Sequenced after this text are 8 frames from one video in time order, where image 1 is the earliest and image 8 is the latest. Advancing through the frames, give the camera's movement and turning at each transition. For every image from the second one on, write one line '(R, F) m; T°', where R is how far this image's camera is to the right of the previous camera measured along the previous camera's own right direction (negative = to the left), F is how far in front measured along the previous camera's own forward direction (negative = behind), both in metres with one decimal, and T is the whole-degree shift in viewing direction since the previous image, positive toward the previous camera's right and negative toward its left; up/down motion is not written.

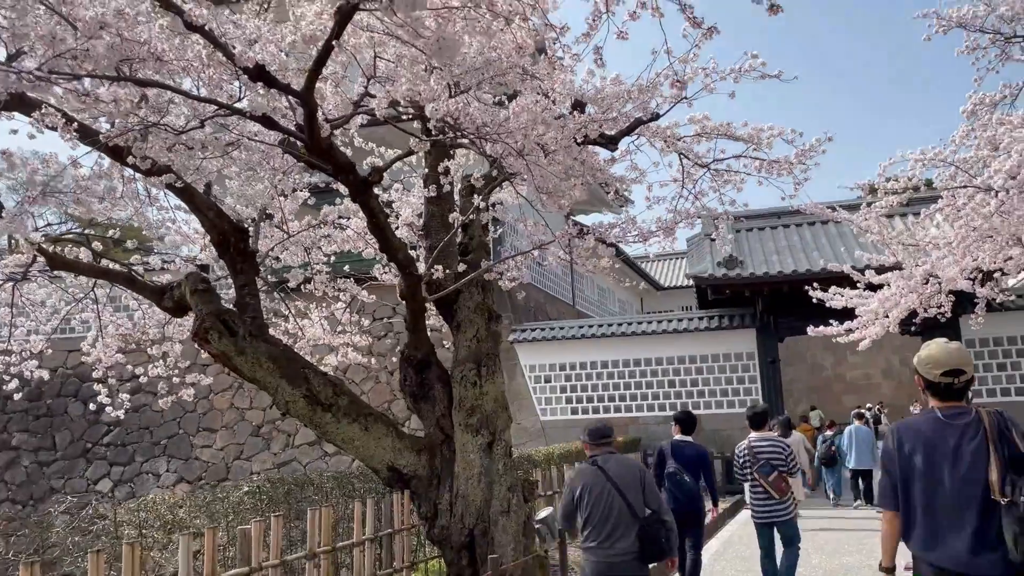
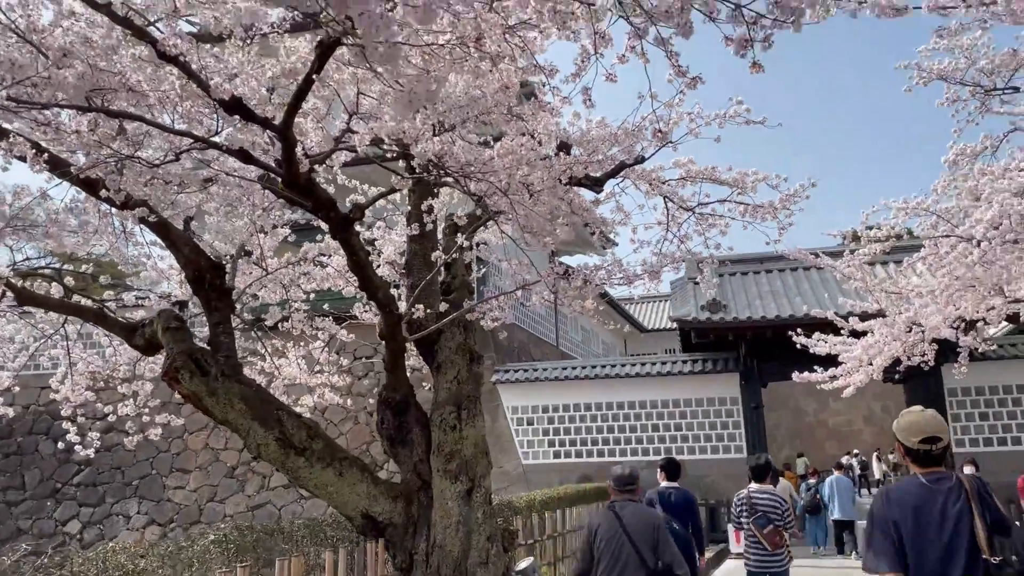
(0.0, +0.1) m; +1°
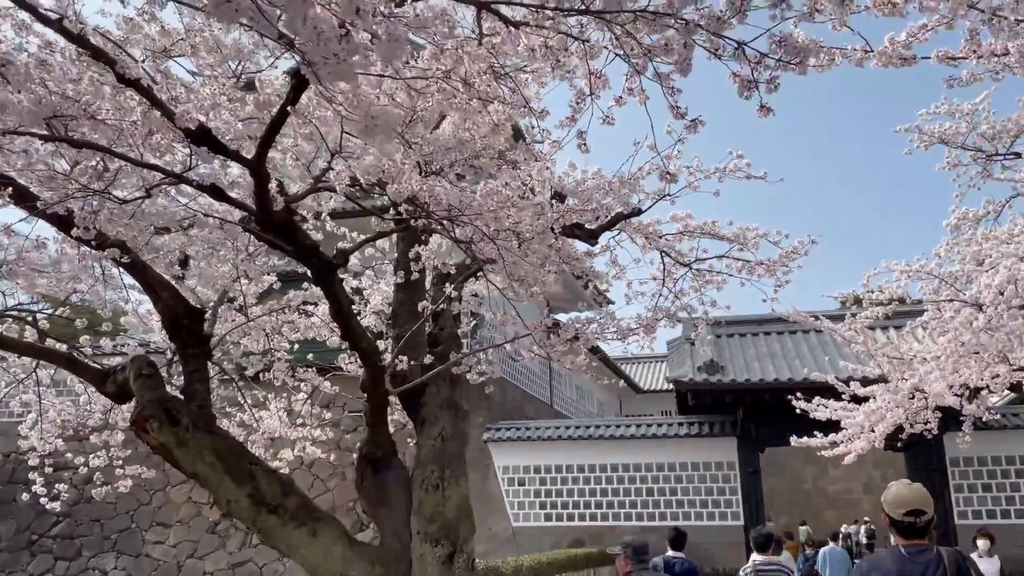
(0.0, +0.2) m; 0°
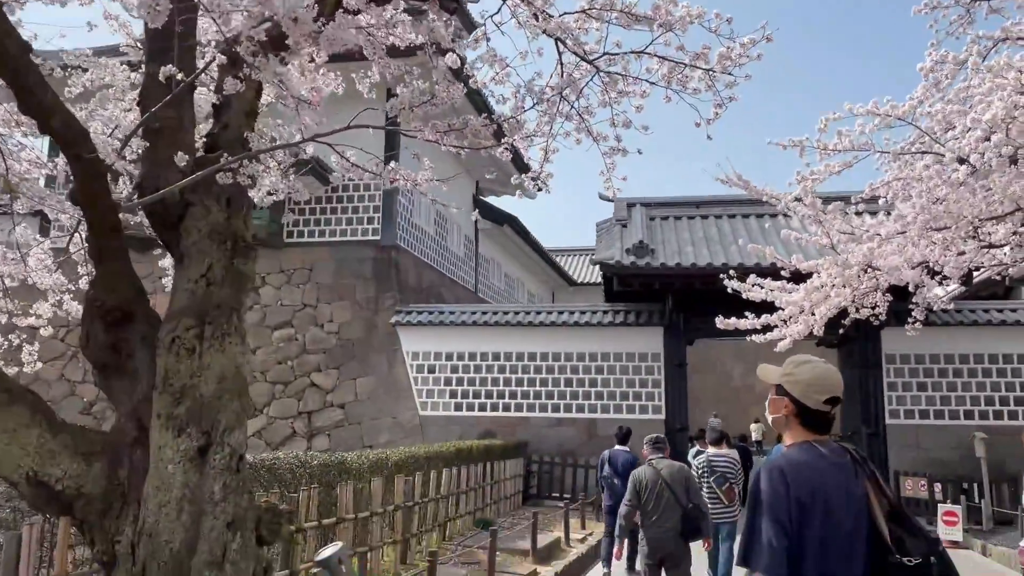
(+0.6, +1.6) m; +4°
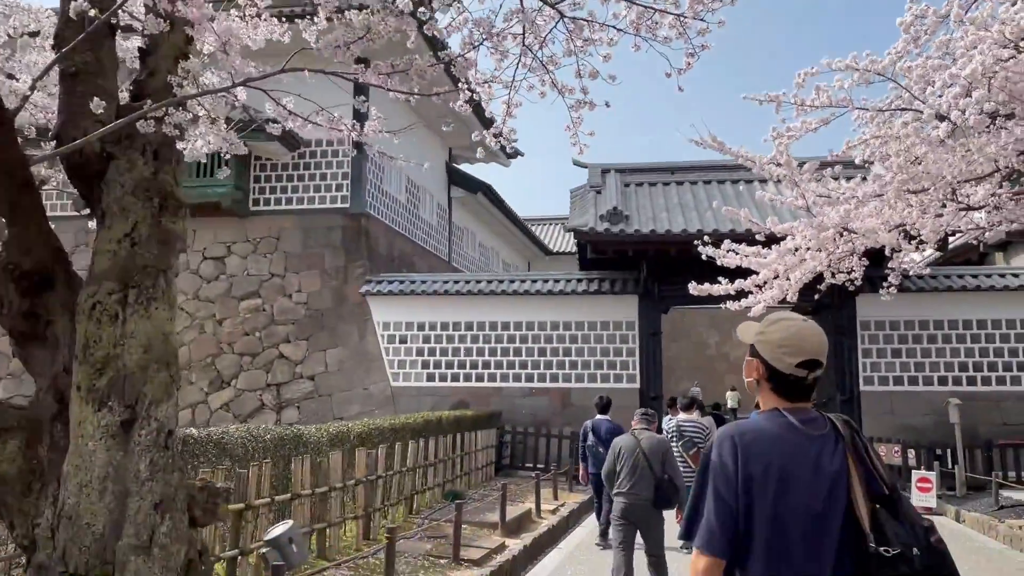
(+0.1, +0.3) m; +2°
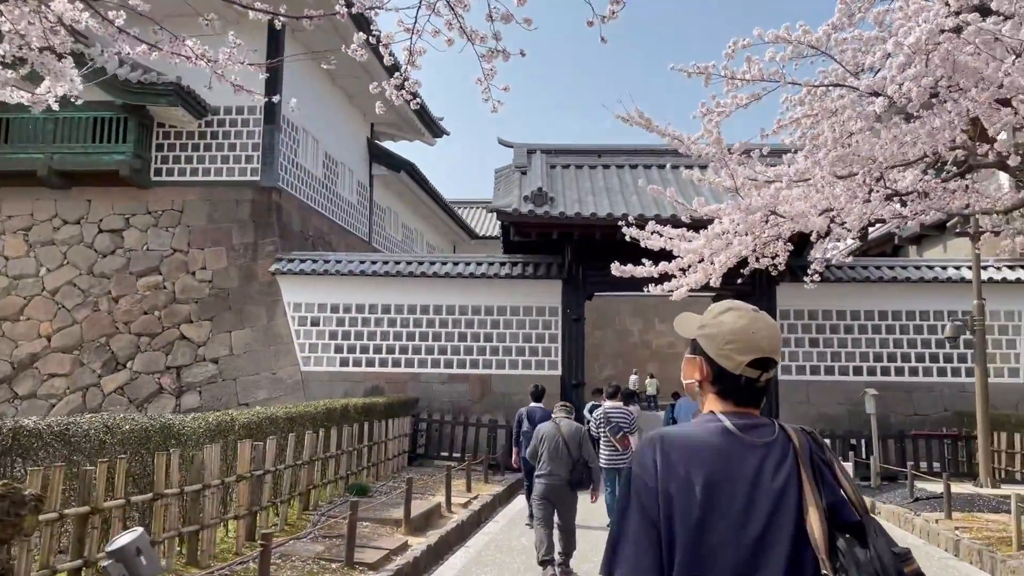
(+0.1, +0.5) m; +5°
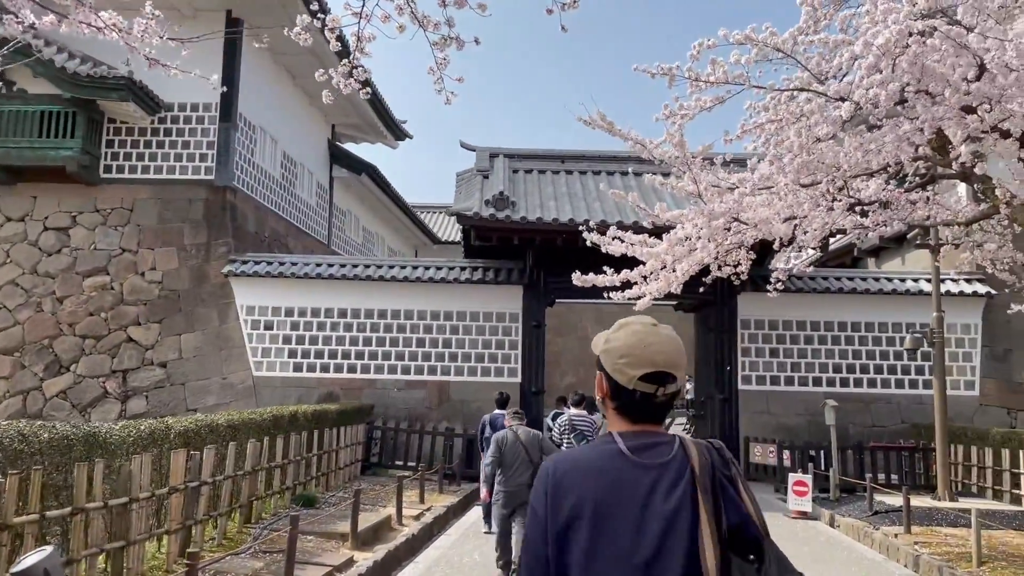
(+0.1, +0.2) m; +3°
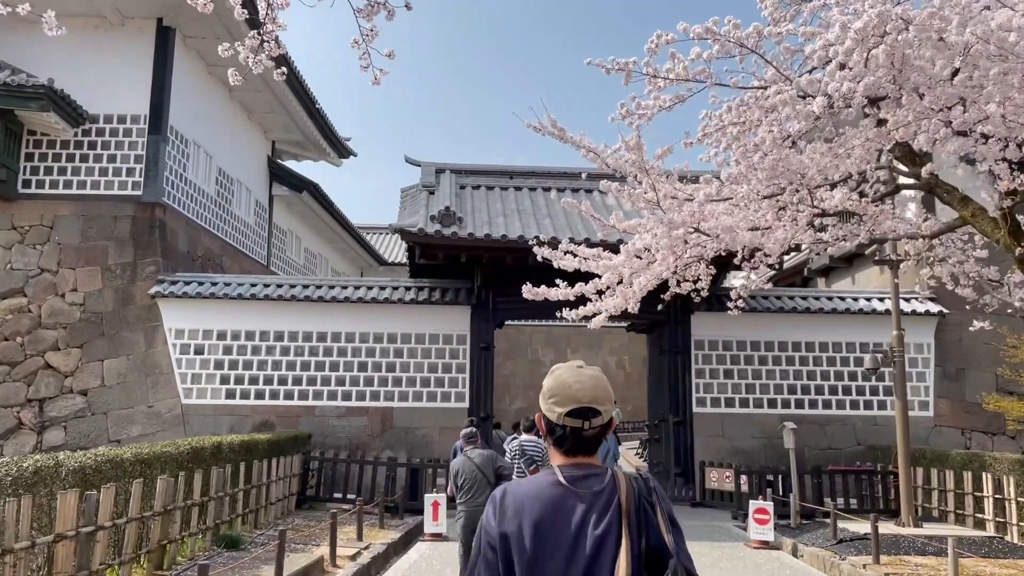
(0.0, +0.5) m; +4°
